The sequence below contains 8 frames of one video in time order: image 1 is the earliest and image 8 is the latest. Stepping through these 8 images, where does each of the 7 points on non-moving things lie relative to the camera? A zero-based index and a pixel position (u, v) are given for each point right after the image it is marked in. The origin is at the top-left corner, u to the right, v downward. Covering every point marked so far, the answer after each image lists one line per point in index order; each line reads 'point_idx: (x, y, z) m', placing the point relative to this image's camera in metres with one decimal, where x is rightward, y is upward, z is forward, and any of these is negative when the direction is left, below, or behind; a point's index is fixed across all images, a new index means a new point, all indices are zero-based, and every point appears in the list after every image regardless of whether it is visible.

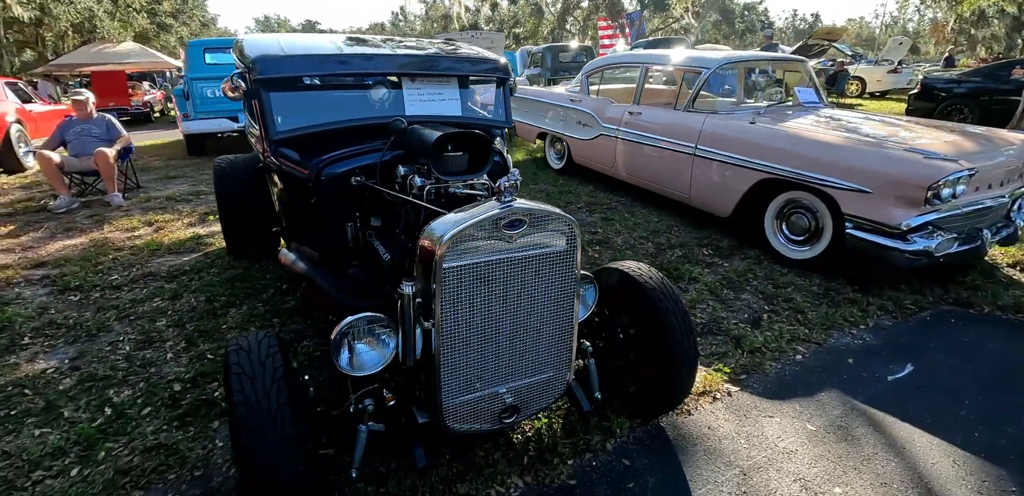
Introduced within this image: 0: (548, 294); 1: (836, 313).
0: (+0.1, -0.2, +2.0) m
1: (+2.2, -0.4, +3.6) m
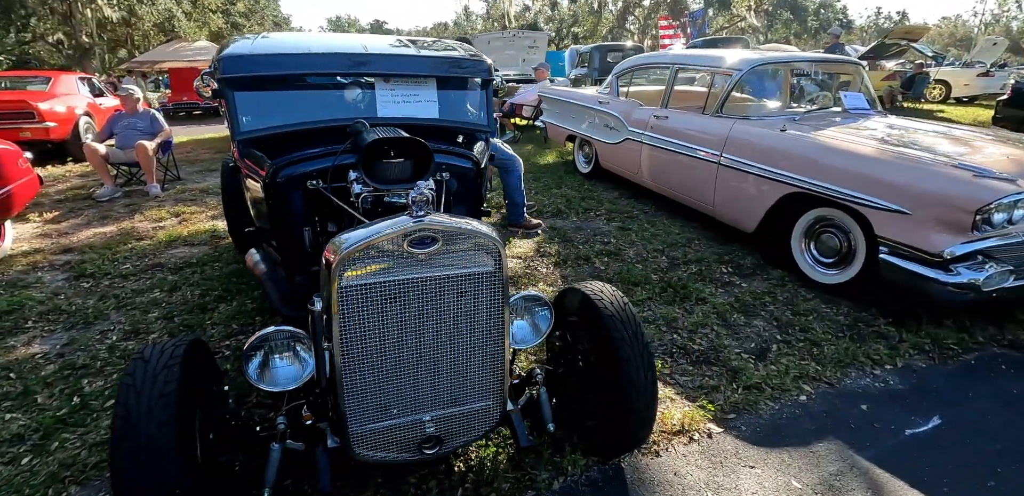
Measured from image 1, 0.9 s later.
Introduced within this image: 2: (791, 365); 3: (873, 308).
0: (-0.1, -0.2, +1.8) m
1: (+2.1, -0.6, +3.1) m
2: (+1.6, -0.7, +3.0) m
3: (+2.5, -0.4, +3.6) m
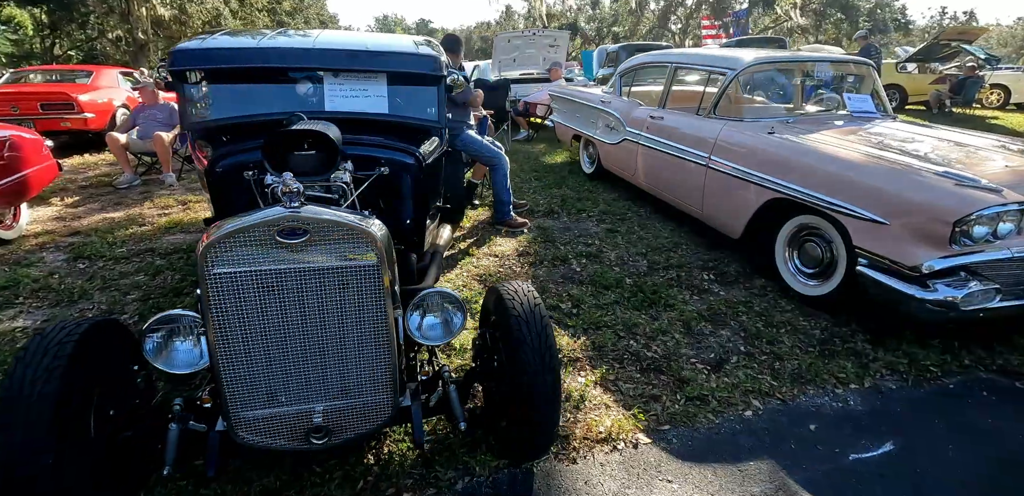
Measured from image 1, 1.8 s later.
0: (-0.5, -0.2, +1.8) m
1: (+1.8, -0.7, +3.0) m
2: (+1.3, -0.7, +2.9) m
3: (+2.2, -0.5, +3.4) m
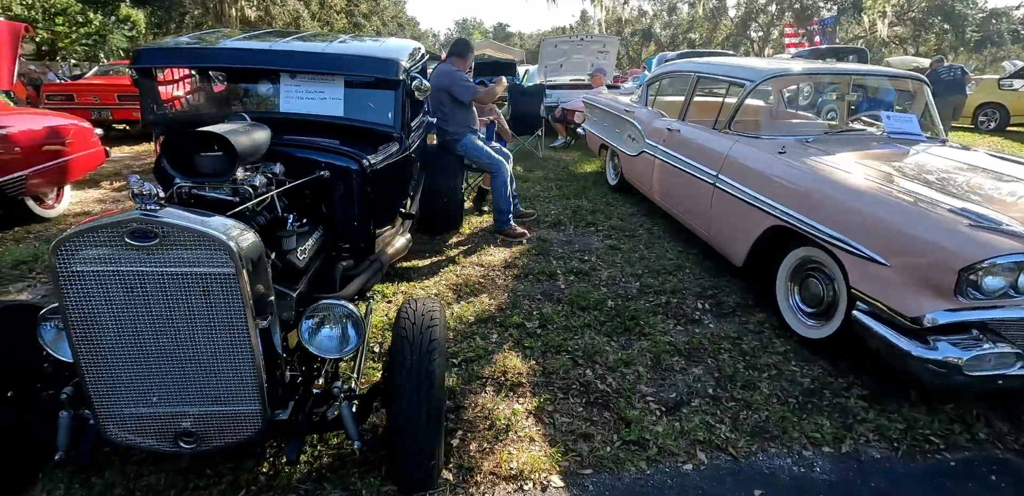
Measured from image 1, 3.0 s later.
0: (-1.0, -0.2, +1.7) m
1: (+1.4, -0.9, +2.6) m
2: (+0.9, -0.9, +2.6) m
3: (+1.9, -0.7, +3.0) m
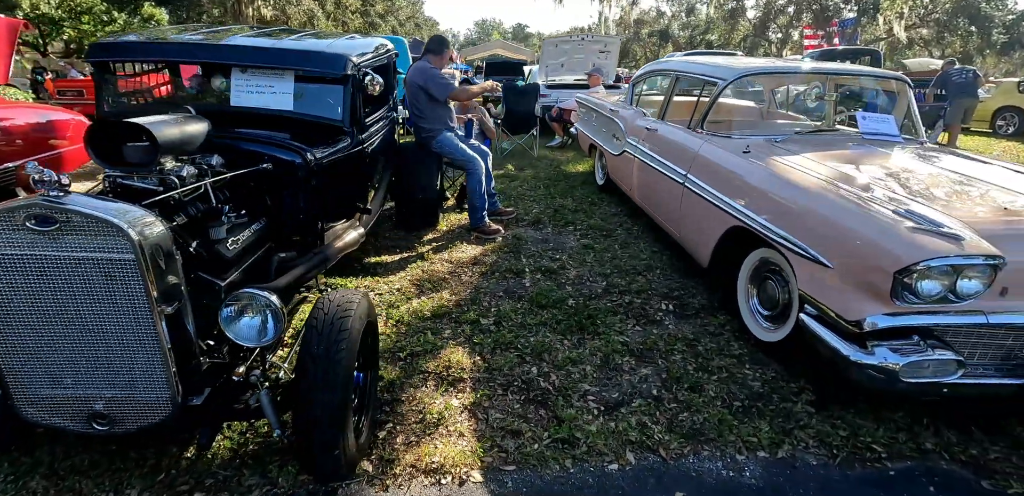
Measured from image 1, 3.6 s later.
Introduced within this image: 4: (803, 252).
0: (-1.3, -0.2, +1.8) m
1: (+1.1, -0.9, +2.6) m
2: (+0.6, -0.9, +2.5) m
3: (+1.6, -0.7, +2.9) m
4: (+1.5, 0.0, +2.7) m
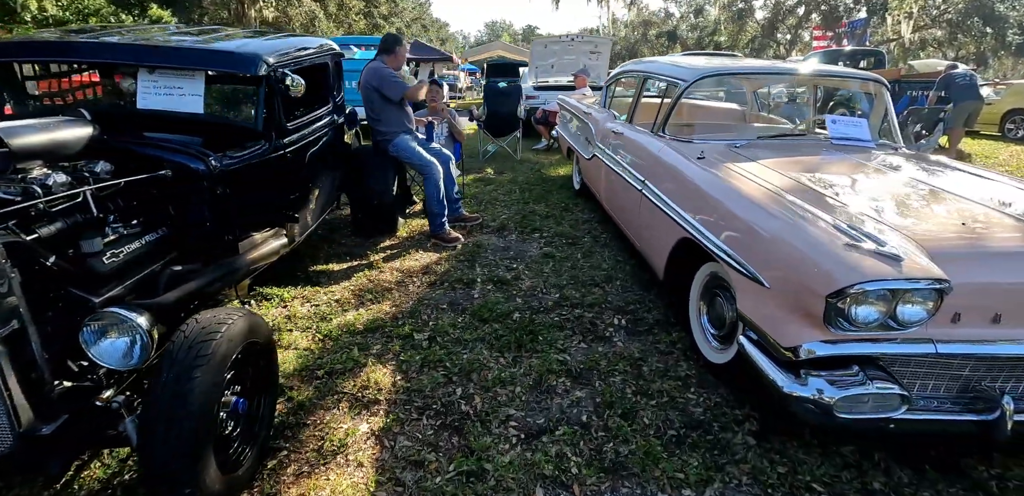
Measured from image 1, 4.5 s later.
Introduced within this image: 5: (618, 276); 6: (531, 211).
0: (-1.7, -0.2, +1.6) m
1: (+0.7, -0.9, +2.3) m
2: (+0.2, -0.9, +2.3) m
3: (+1.2, -0.8, +2.7) m
4: (+1.1, -0.1, +2.5) m
5: (+0.8, -0.2, +4.0) m
6: (+0.2, +0.4, +5.5) m
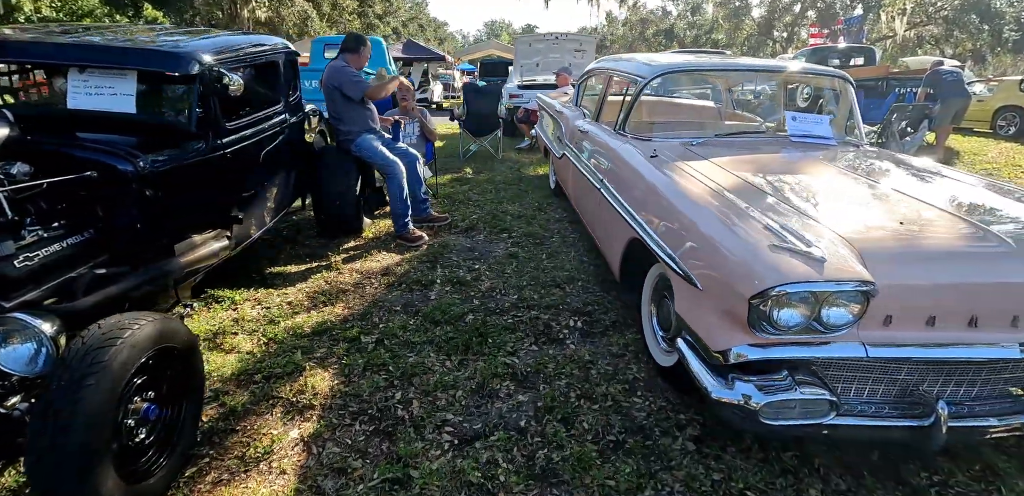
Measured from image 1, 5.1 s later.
0: (-2.1, -0.3, +1.6) m
1: (+0.4, -0.9, +2.3) m
2: (-0.1, -0.9, +2.3) m
3: (+0.9, -0.8, +2.6) m
4: (+0.8, -0.1, +2.4) m
5: (+0.5, -0.2, +4.0) m
6: (-0.1, +0.4, +5.5) m
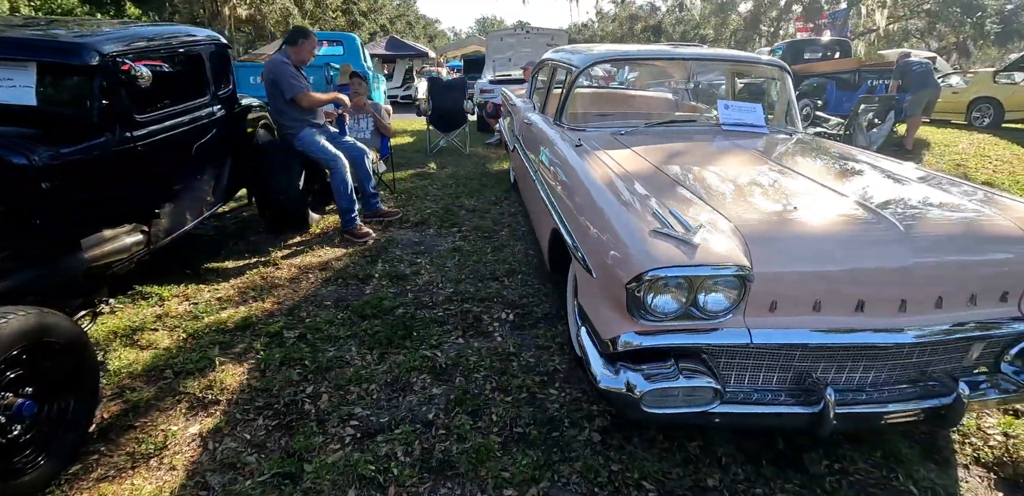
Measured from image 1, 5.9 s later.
0: (-2.5, -0.2, +1.5) m
1: (-0.1, -0.9, +2.2) m
2: (-0.6, -0.9, +2.2) m
3: (+0.5, -0.8, +2.6) m
4: (+0.3, -0.1, +2.4) m
5: (+0.1, -0.2, +3.9) m
6: (-0.6, +0.5, +5.4) m
